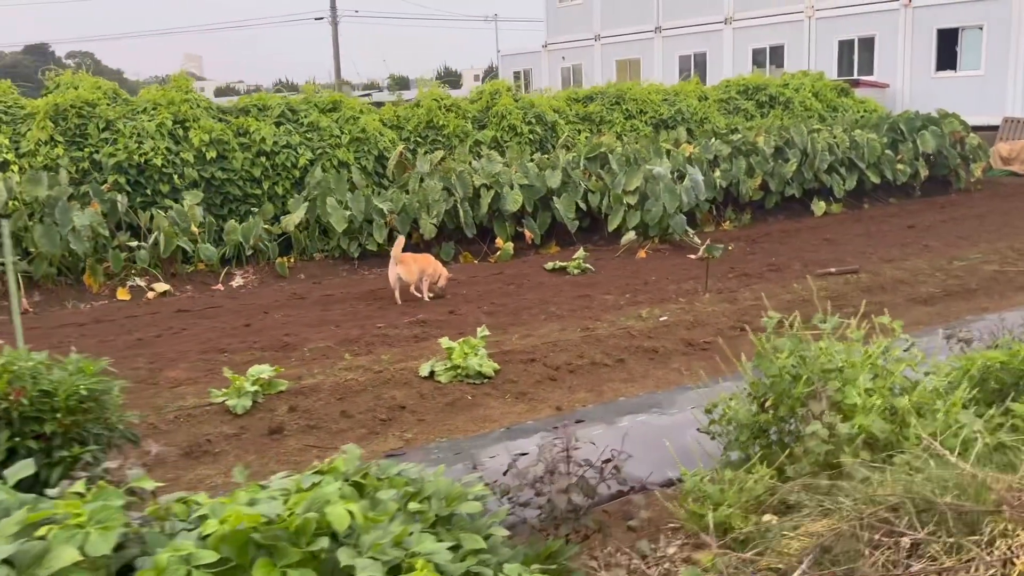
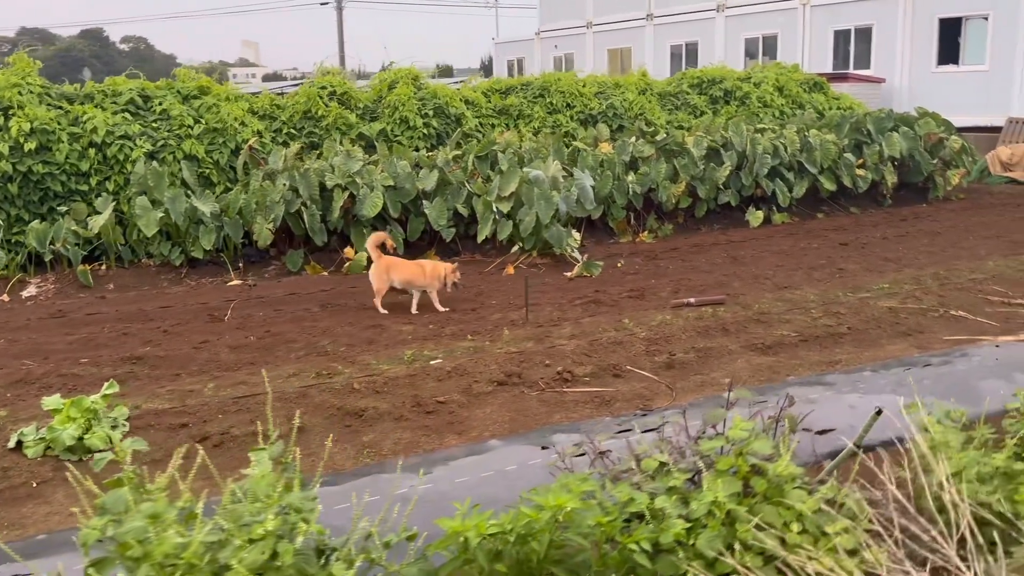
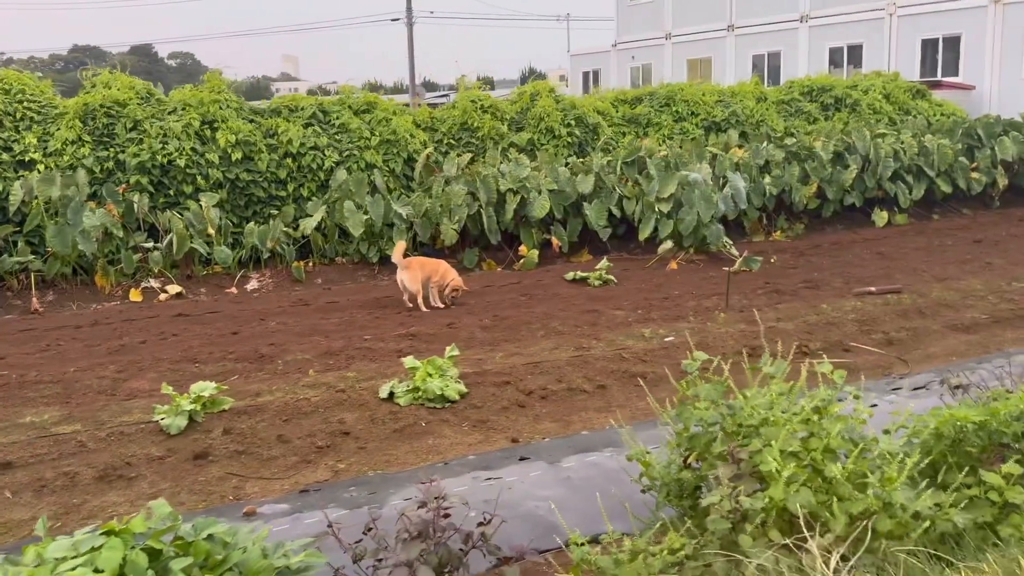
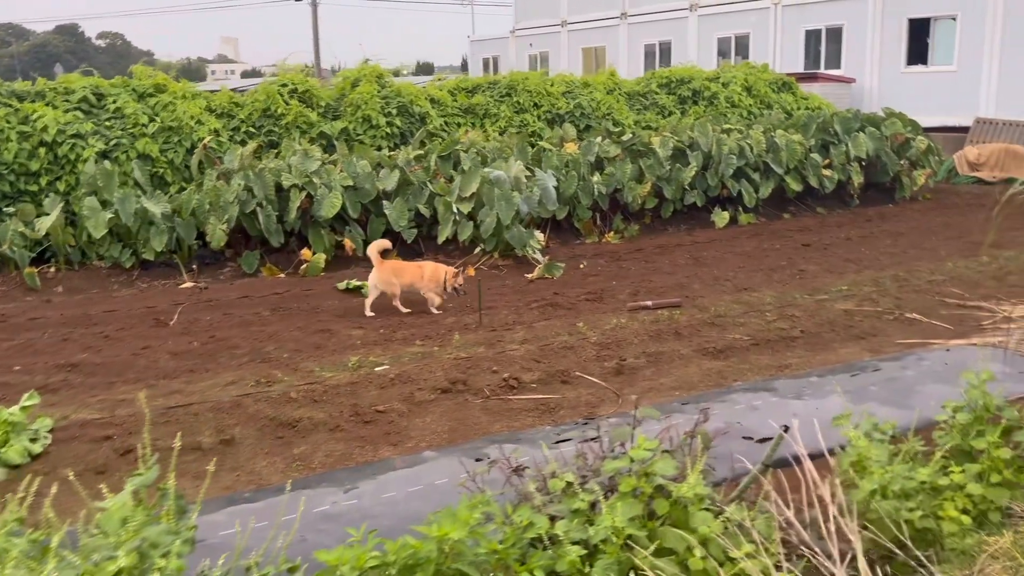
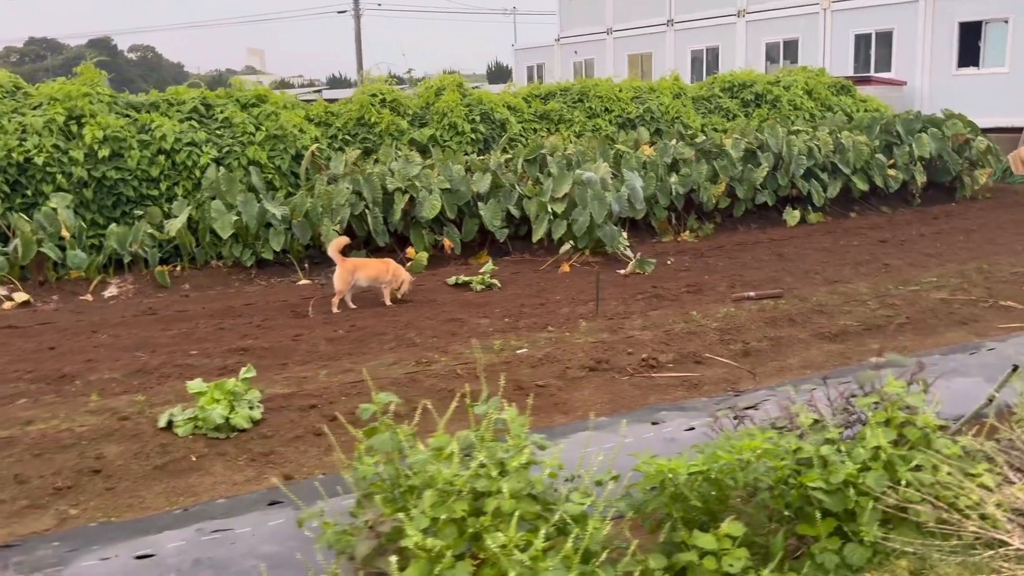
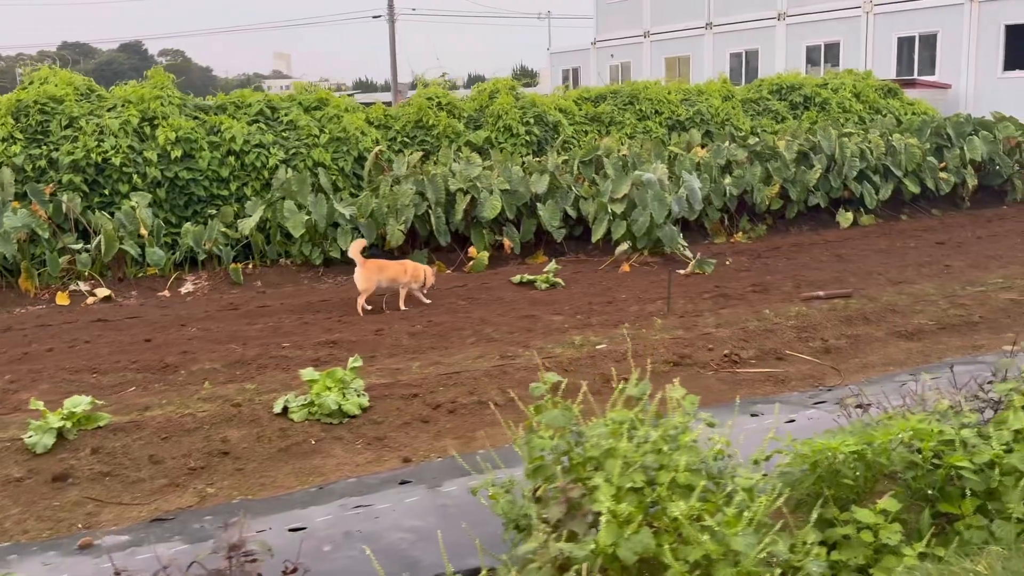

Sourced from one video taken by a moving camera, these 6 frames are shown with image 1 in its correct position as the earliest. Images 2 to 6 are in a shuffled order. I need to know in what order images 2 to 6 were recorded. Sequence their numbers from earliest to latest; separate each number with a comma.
3, 6, 5, 2, 4
